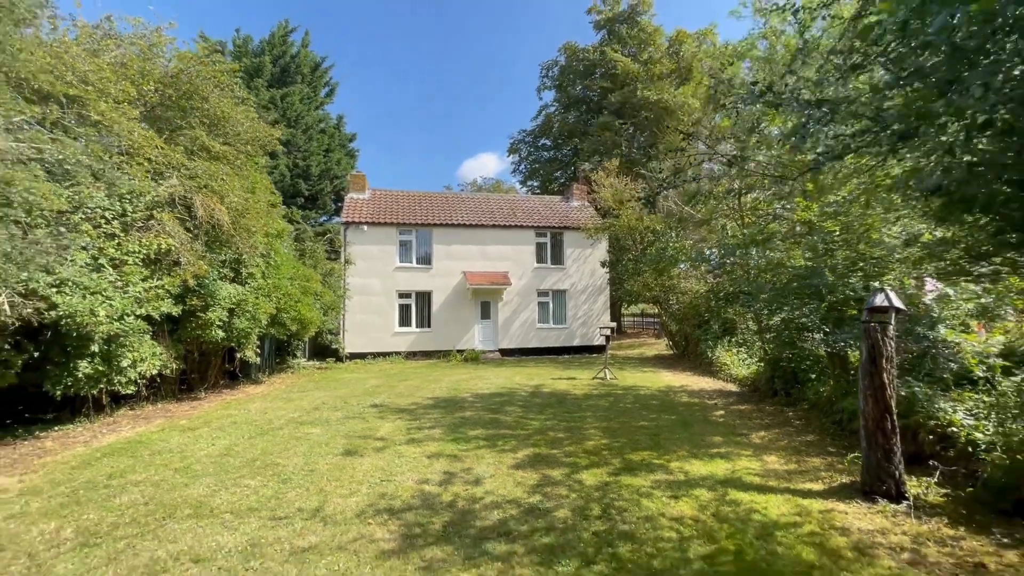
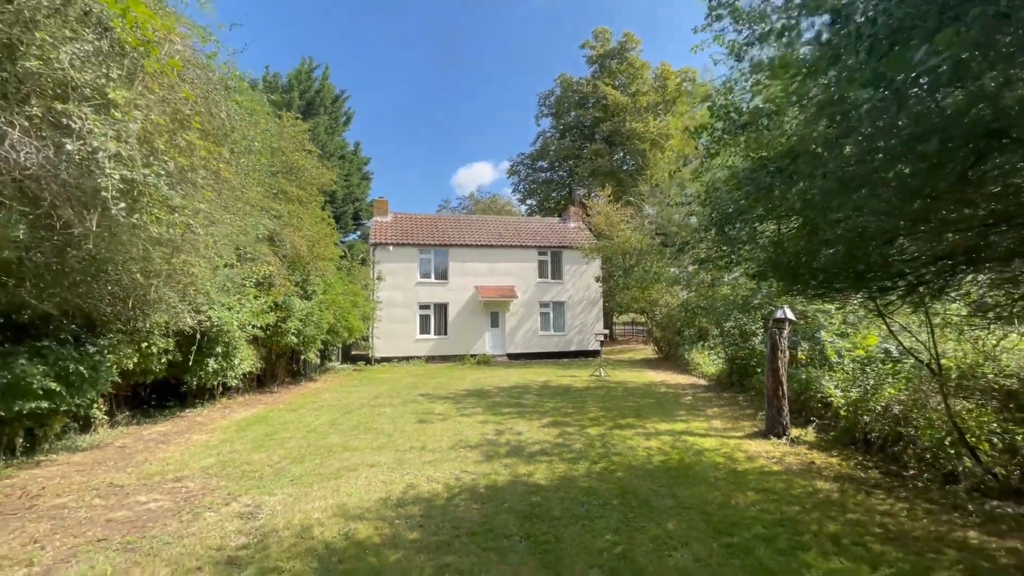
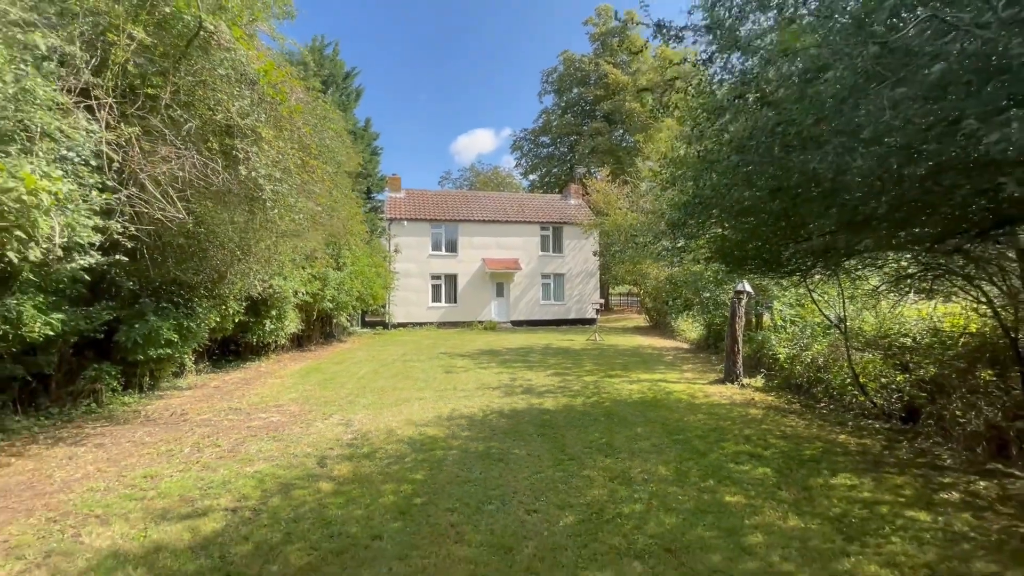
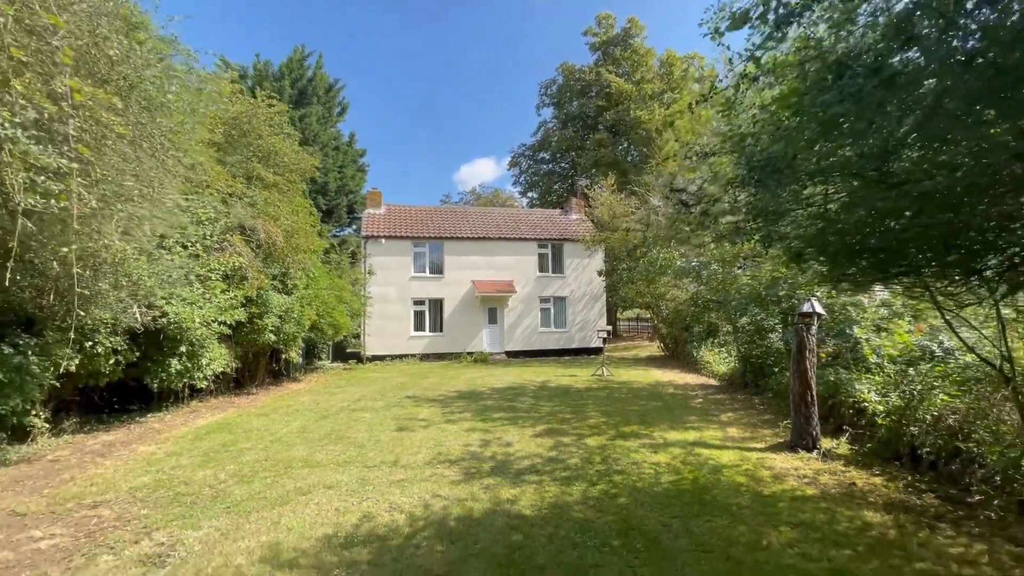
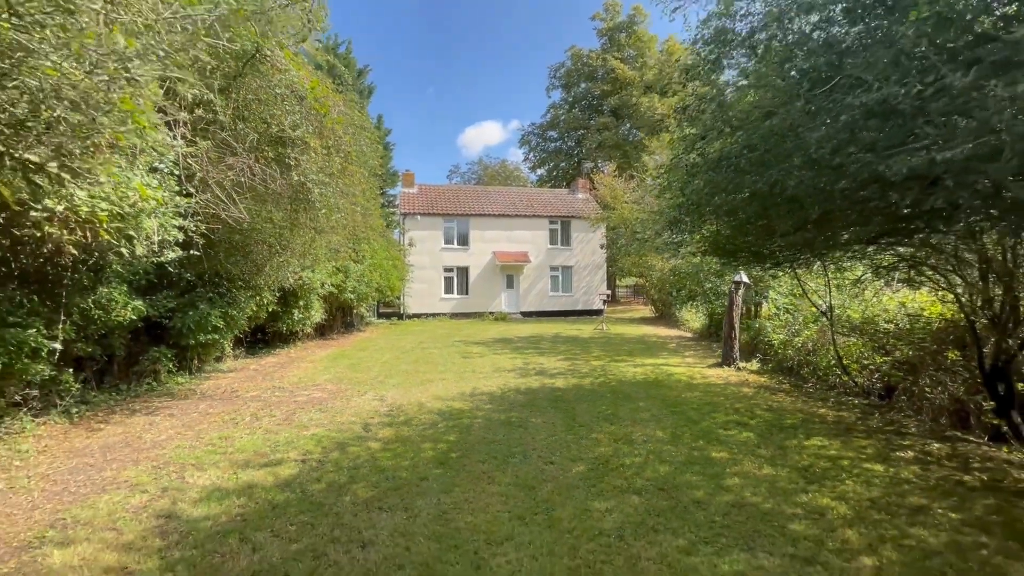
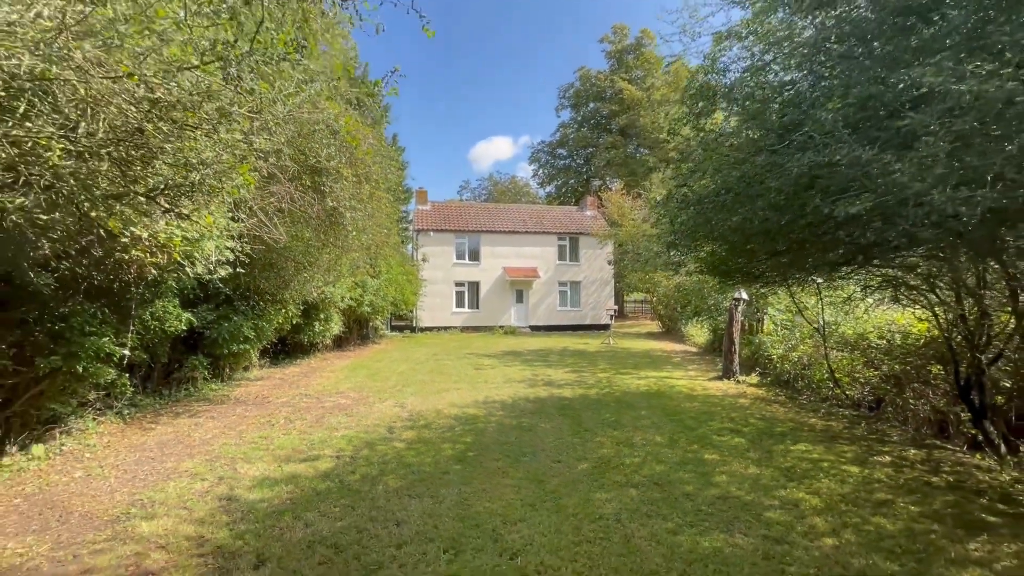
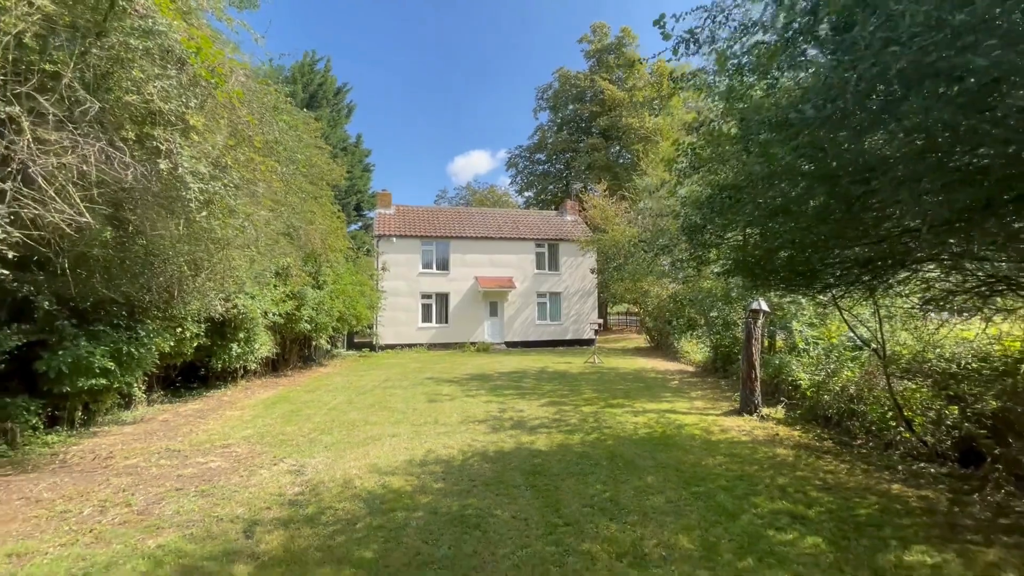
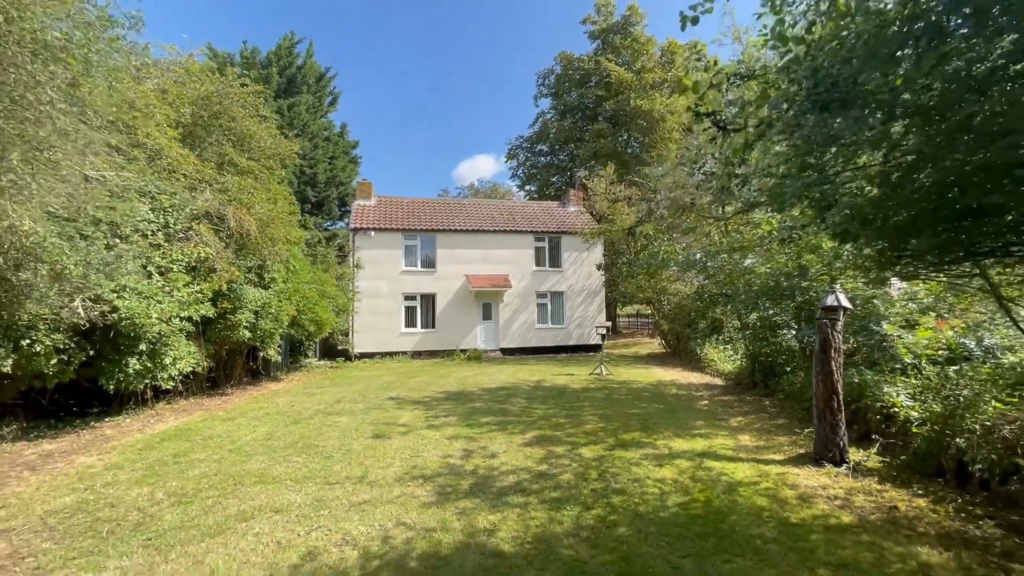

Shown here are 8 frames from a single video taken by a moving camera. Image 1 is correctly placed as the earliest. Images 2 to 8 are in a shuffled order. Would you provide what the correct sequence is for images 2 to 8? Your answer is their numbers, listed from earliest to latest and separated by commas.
8, 4, 2, 7, 3, 5, 6
